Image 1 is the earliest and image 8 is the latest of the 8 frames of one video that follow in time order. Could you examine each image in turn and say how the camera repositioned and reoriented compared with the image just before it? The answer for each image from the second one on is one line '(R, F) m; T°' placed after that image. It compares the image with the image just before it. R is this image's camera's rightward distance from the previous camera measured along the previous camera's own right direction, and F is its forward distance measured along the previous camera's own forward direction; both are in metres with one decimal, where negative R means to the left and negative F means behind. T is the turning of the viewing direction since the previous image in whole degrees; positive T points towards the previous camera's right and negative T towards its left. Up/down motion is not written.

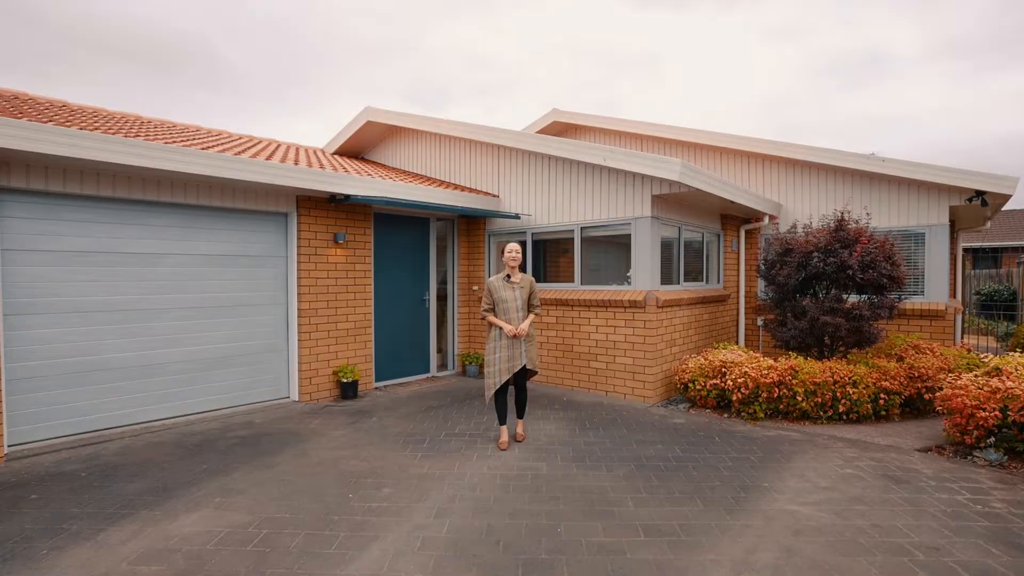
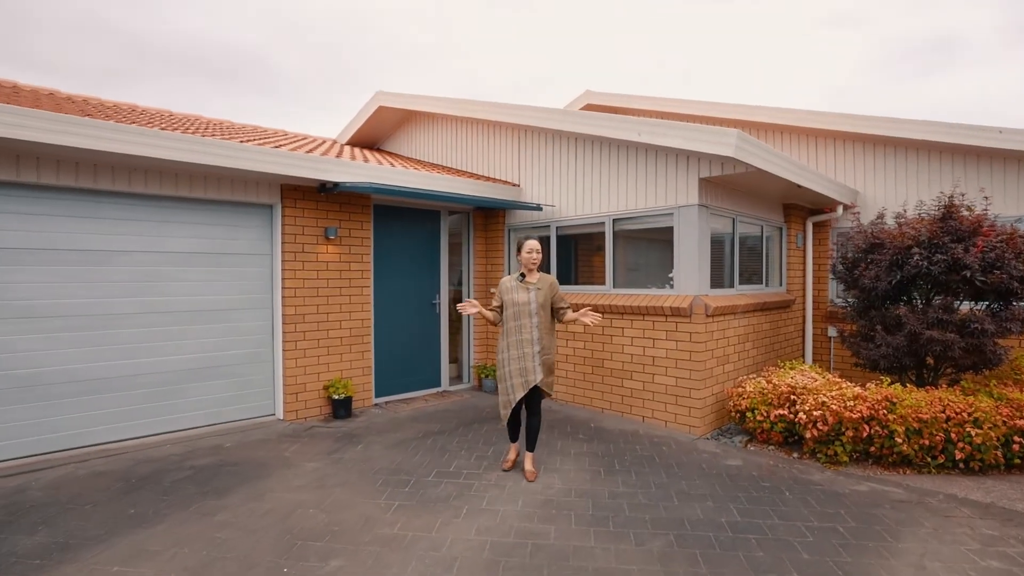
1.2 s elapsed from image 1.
(+0.3, +1.1) m; -5°
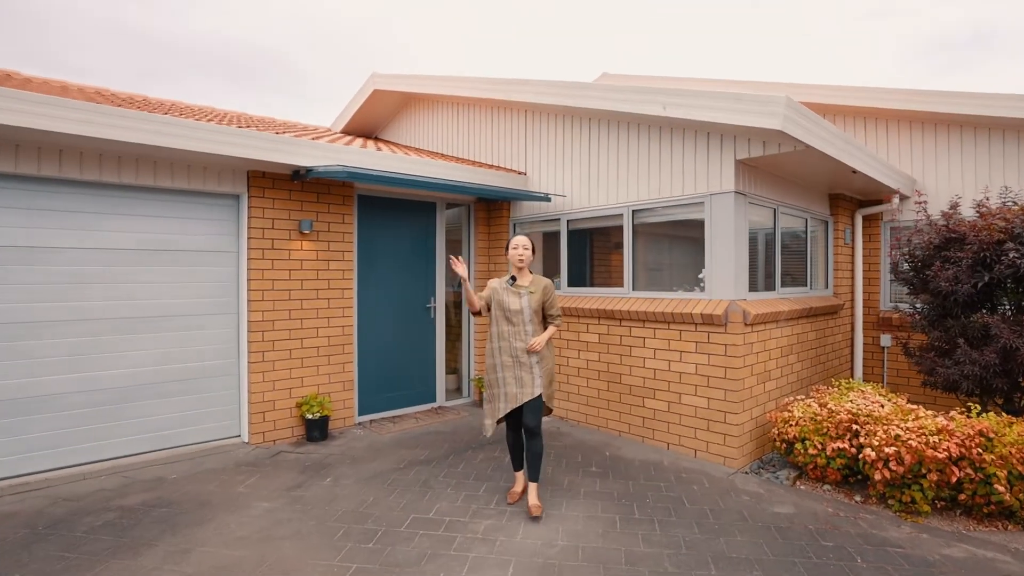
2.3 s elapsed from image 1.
(+0.2, +0.8) m; -2°
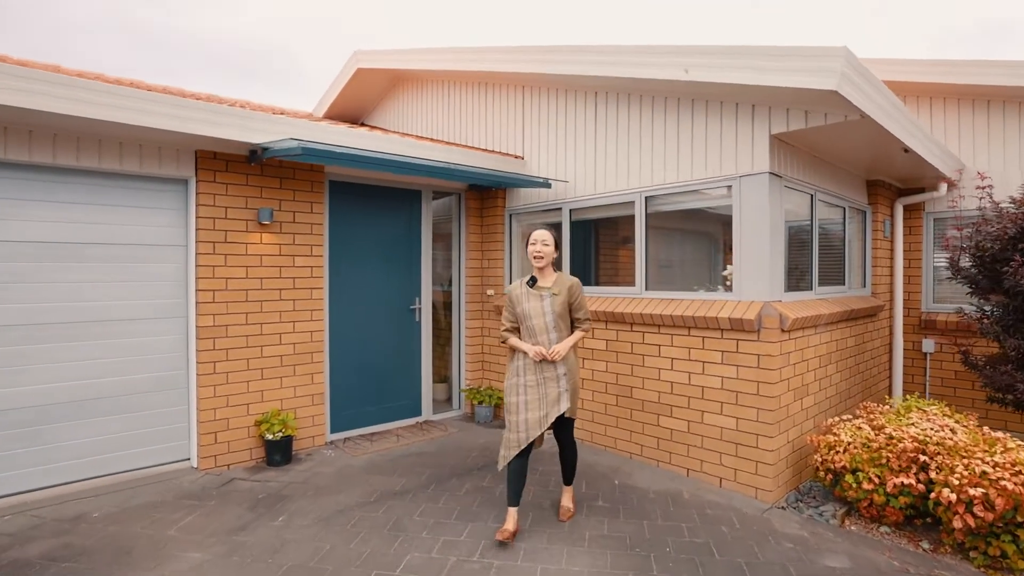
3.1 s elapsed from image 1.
(+0.1, +0.7) m; 0°
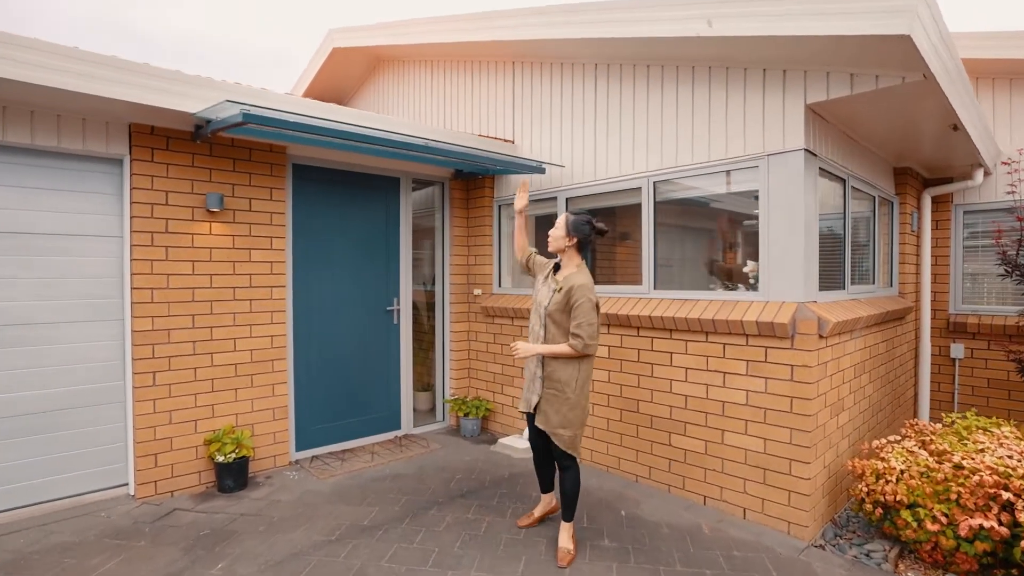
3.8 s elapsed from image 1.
(0.0, +0.6) m; +1°
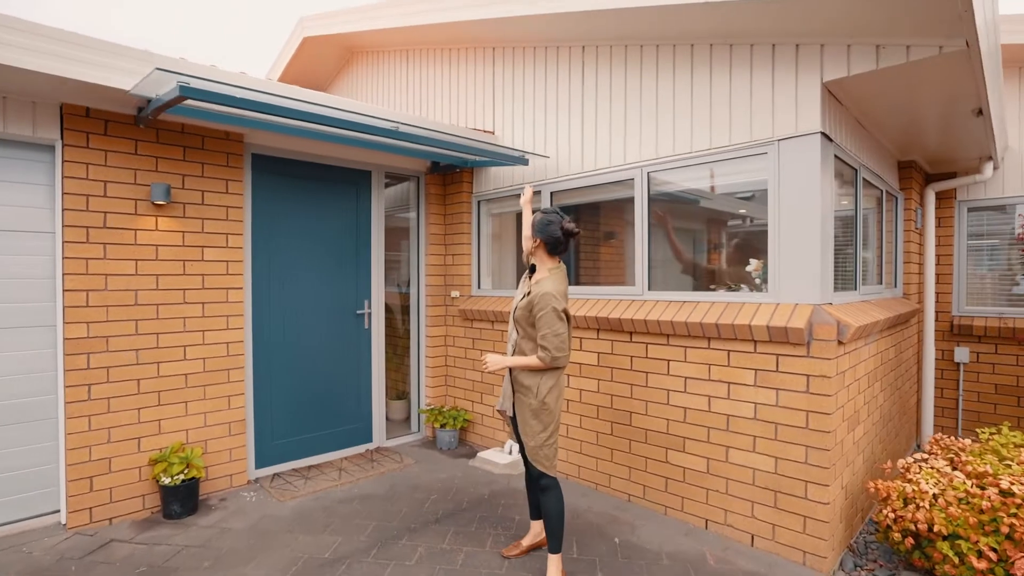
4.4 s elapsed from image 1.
(0.0, +0.4) m; +1°
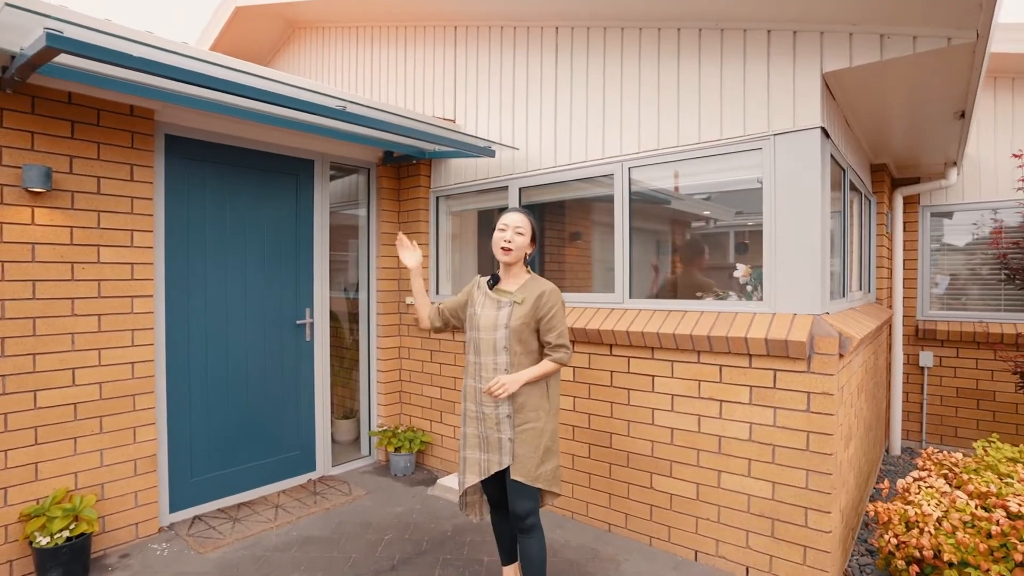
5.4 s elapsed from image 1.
(-0.1, +0.4) m; +6°
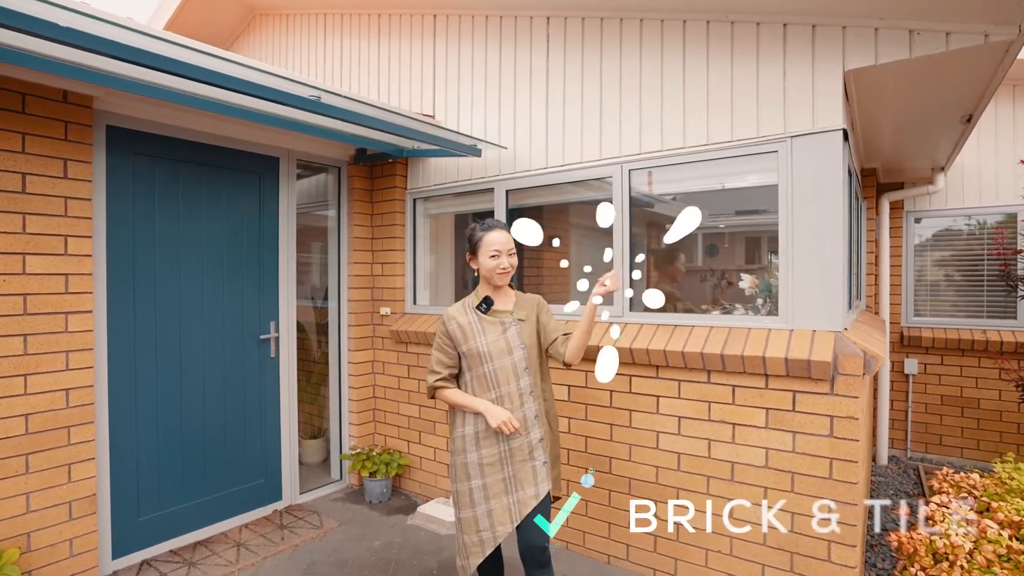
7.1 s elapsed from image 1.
(-0.1, +0.3) m; +4°
